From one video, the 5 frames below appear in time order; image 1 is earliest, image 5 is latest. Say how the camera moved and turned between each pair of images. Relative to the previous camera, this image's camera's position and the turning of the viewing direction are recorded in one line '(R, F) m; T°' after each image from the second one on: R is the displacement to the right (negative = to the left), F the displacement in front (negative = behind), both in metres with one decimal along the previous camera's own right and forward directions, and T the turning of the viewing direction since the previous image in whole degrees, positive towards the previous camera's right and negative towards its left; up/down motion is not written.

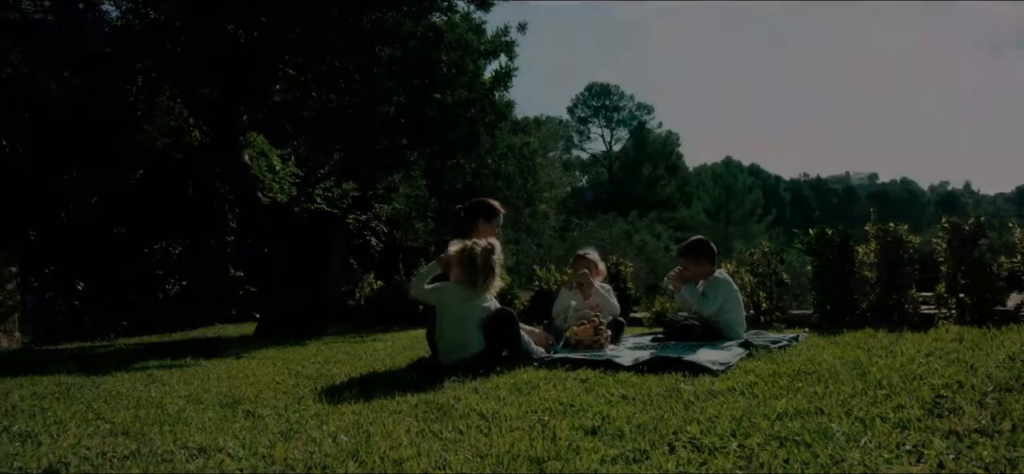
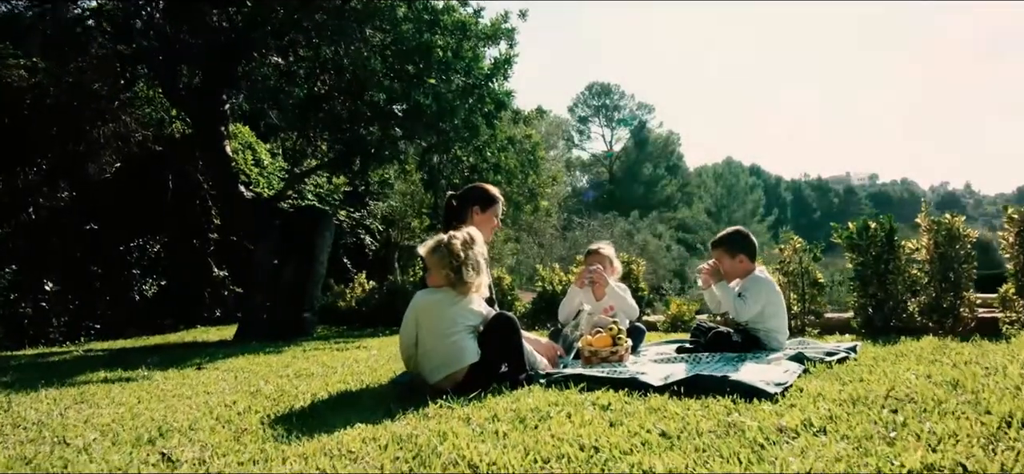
(0.0, +1.0) m; 0°
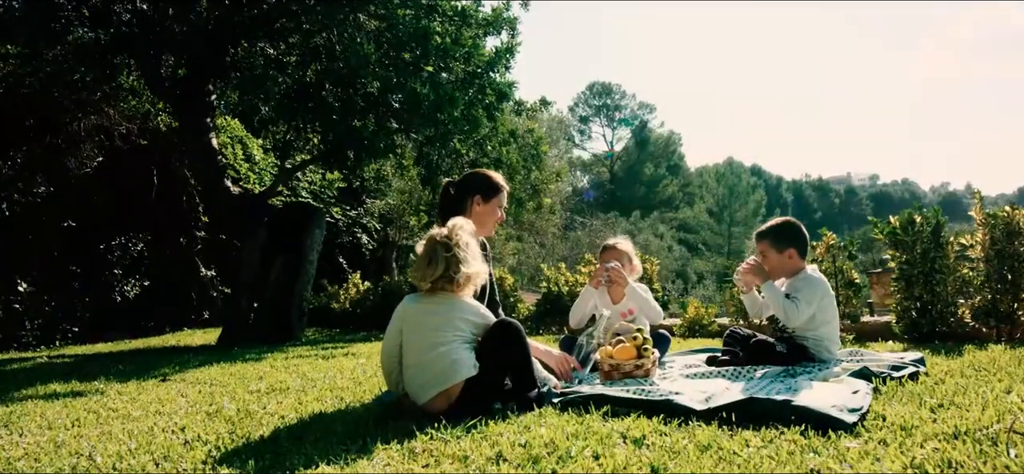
(0.0, +0.8) m; 0°
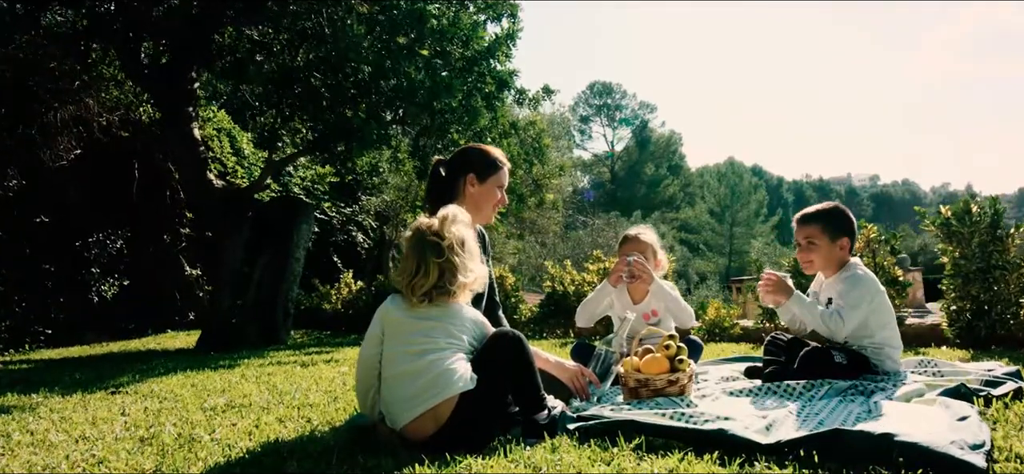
(0.0, +0.8) m; 0°
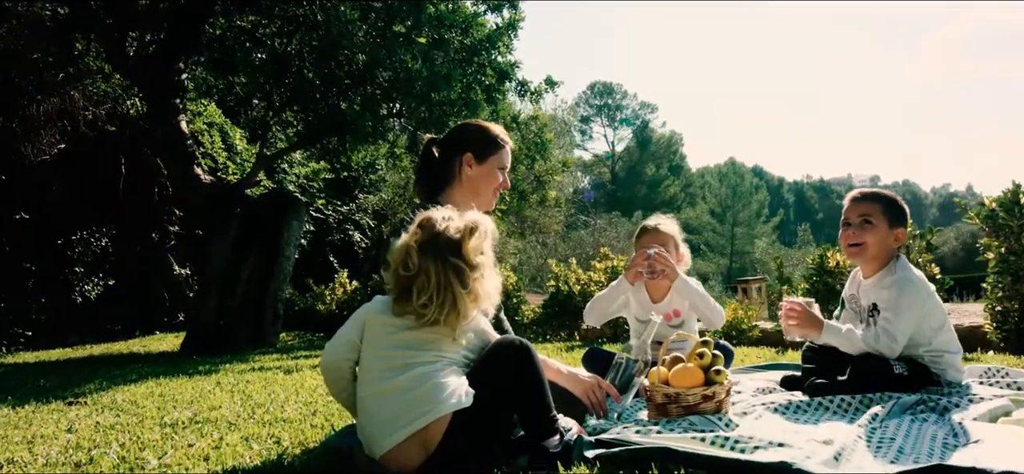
(0.0, +0.5) m; 0°
